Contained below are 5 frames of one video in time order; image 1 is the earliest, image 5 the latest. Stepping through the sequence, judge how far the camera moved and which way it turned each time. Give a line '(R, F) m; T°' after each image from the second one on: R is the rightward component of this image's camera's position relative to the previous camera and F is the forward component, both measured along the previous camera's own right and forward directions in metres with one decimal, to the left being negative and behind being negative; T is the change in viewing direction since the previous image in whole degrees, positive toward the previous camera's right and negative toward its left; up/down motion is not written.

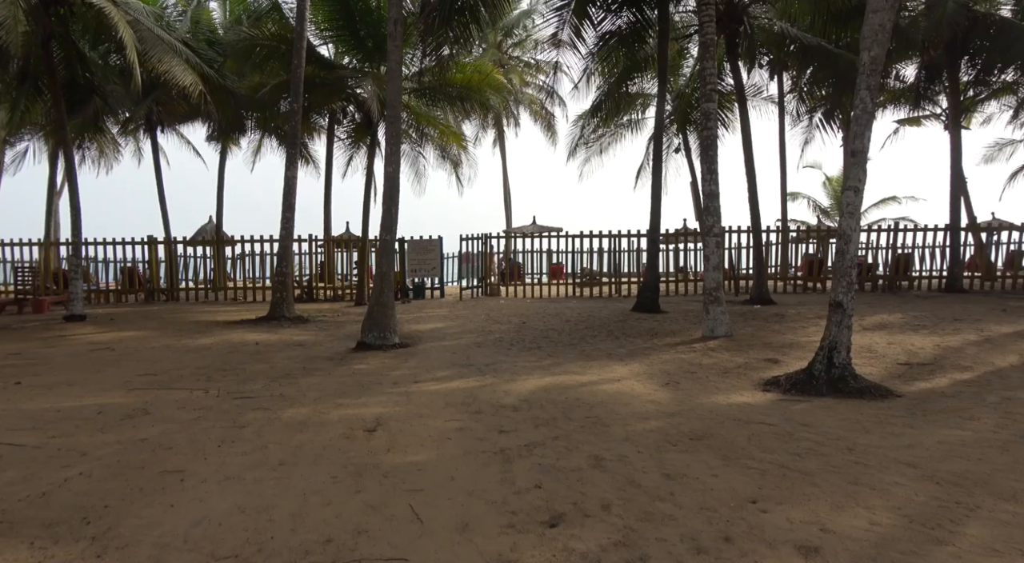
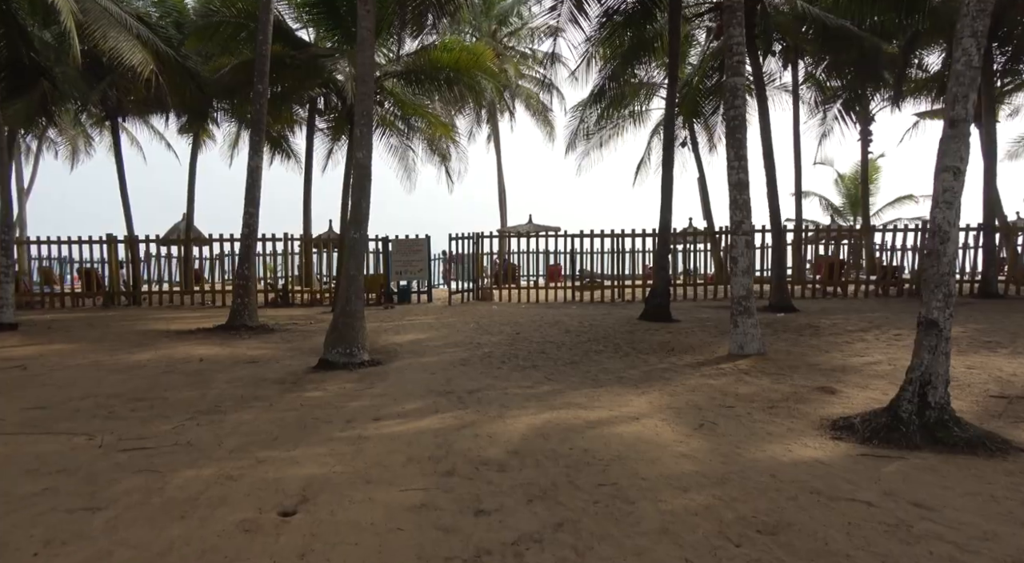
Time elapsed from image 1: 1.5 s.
(+0.1, +1.5) m; 0°
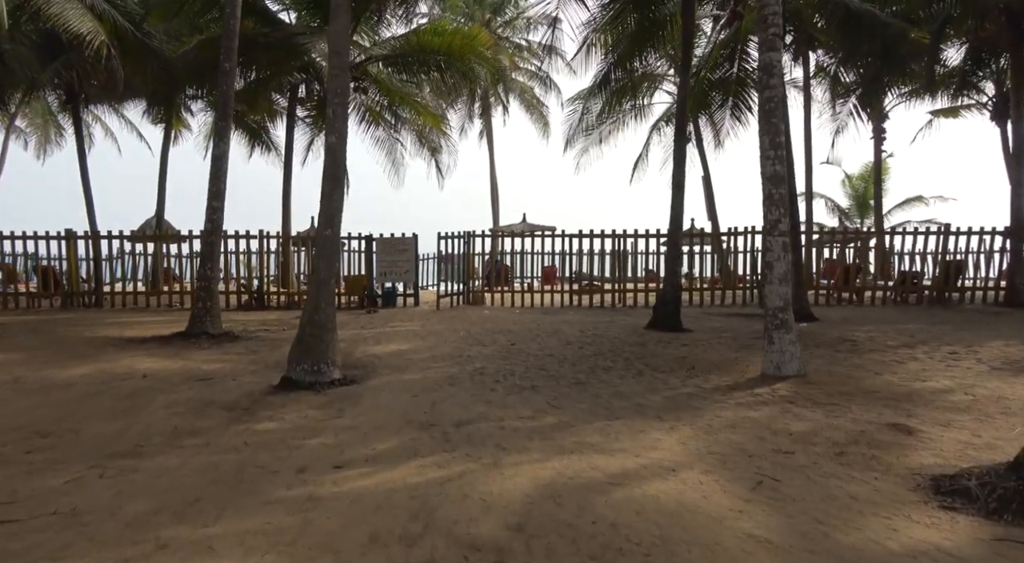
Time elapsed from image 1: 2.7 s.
(-0.1, +1.2) m; +1°
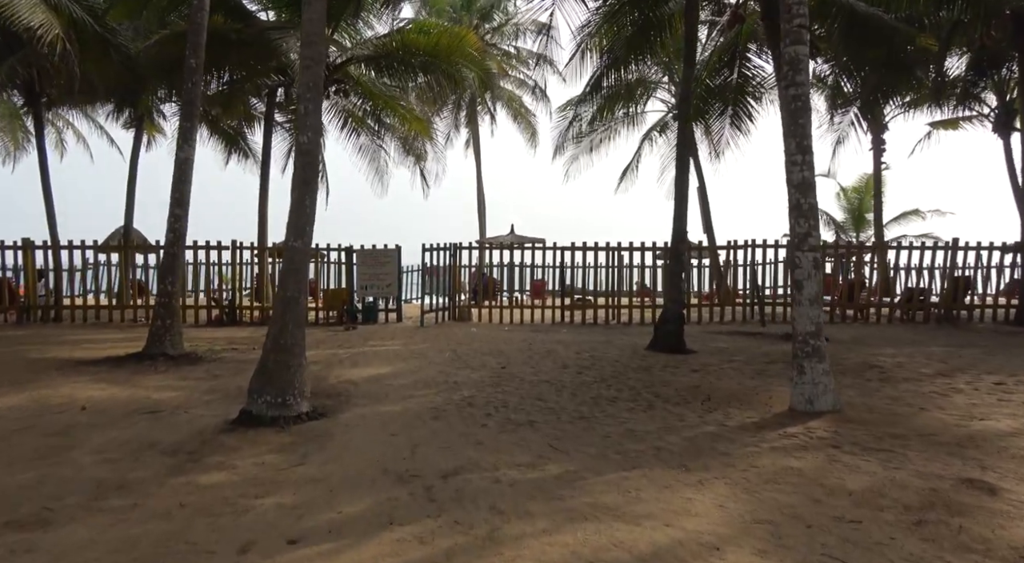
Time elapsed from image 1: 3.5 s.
(-0.1, +0.8) m; +1°
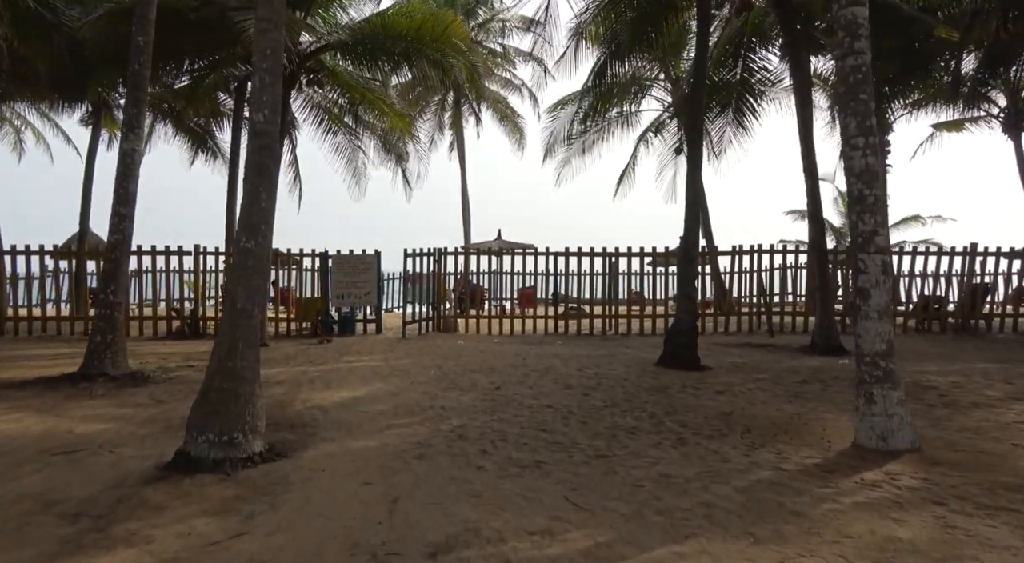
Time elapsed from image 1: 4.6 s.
(-0.2, +1.1) m; +2°
